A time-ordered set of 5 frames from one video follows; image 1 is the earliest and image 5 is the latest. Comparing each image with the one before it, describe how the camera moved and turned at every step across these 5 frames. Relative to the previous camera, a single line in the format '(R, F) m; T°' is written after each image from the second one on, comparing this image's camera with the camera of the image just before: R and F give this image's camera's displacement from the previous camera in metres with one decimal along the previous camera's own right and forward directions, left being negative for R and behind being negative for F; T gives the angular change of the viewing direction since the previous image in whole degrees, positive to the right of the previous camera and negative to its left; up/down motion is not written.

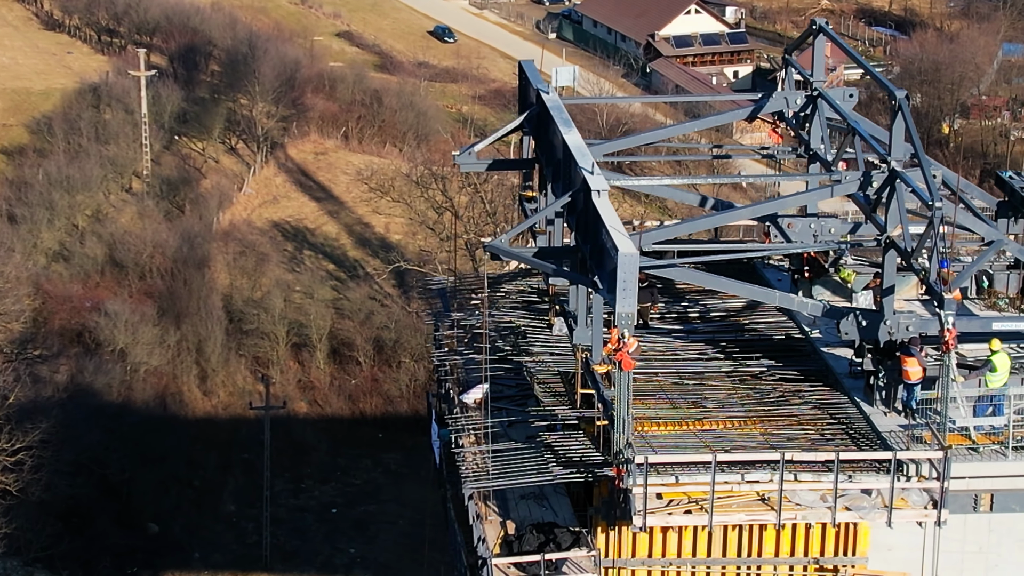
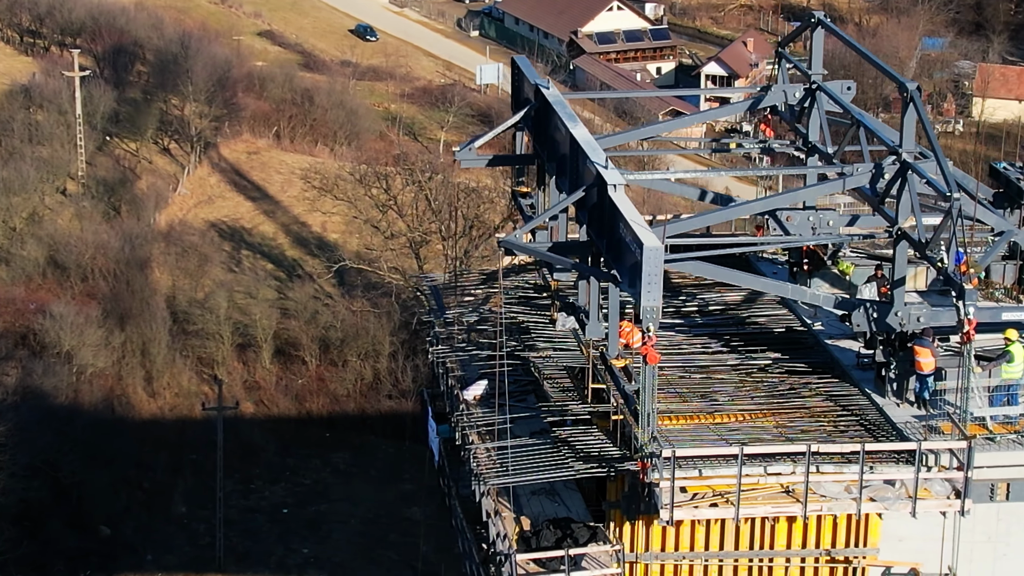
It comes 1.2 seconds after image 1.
(-0.7, 0.0) m; +2°
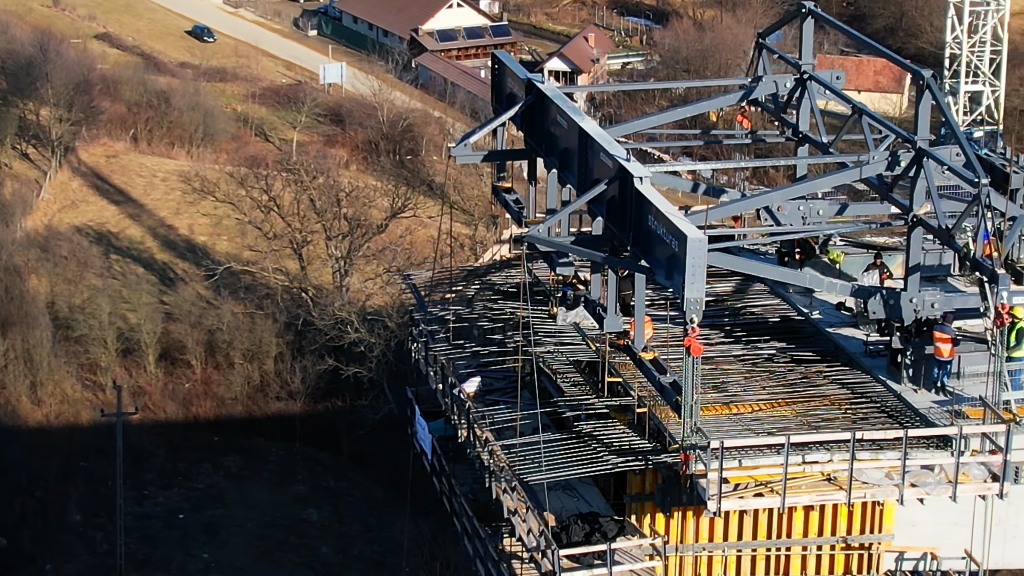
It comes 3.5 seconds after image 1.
(-1.3, +0.1) m; +4°
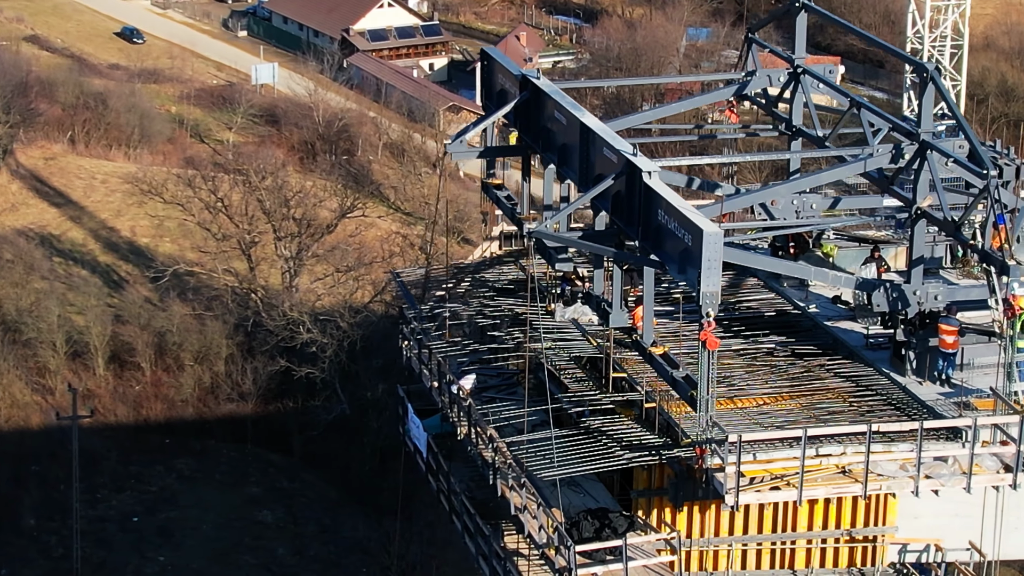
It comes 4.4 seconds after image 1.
(-0.5, +0.1) m; +2°
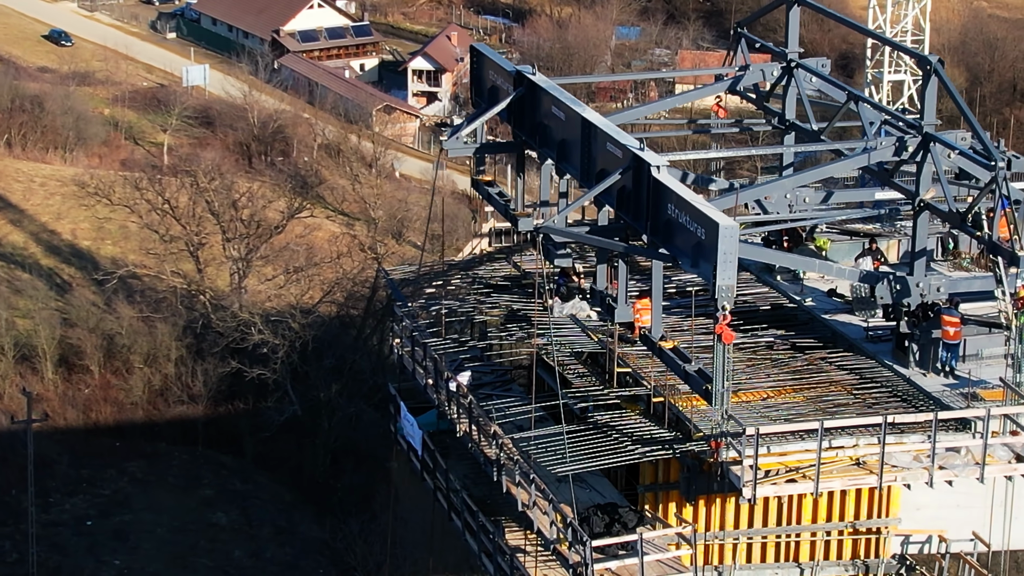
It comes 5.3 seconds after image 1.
(-0.5, 0.0) m; +2°
